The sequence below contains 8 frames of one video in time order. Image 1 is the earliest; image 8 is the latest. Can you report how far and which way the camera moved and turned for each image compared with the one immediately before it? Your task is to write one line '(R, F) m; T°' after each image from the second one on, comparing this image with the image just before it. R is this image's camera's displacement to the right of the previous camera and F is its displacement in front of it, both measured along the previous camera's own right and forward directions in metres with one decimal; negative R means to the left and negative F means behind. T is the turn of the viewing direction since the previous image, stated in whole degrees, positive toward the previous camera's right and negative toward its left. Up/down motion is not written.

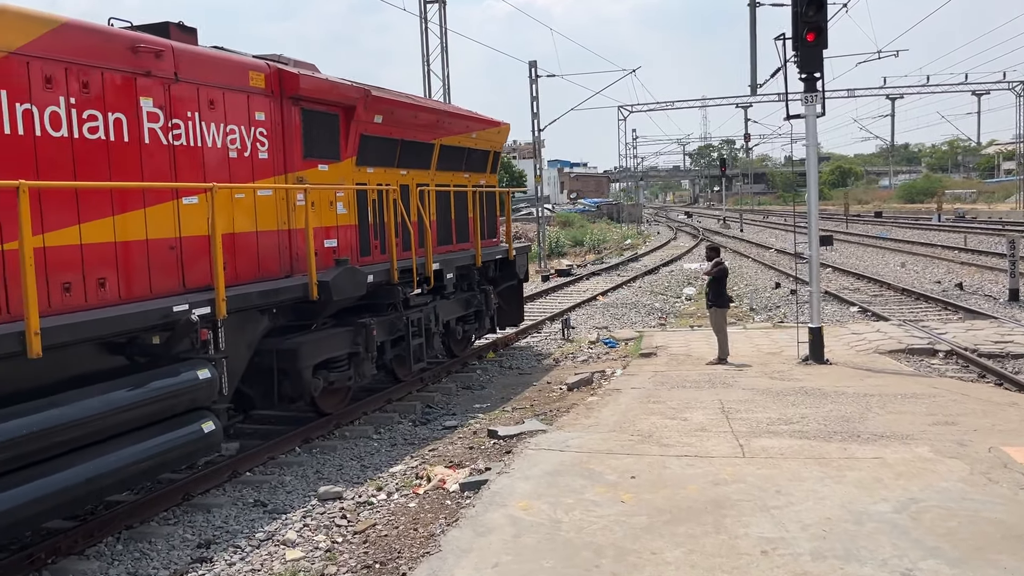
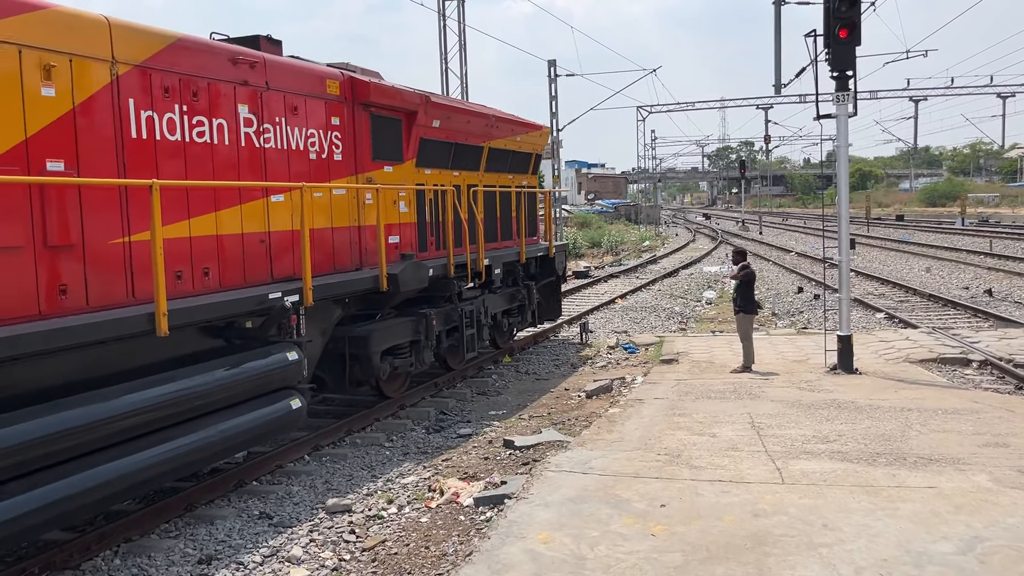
(0.0, +0.3) m; -1°
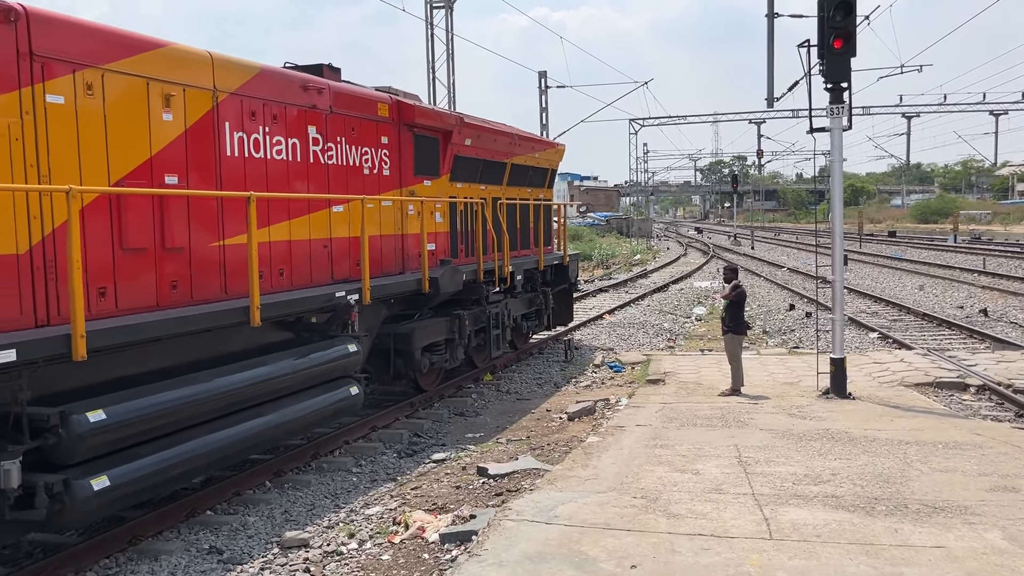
(+0.1, +0.4) m; 0°
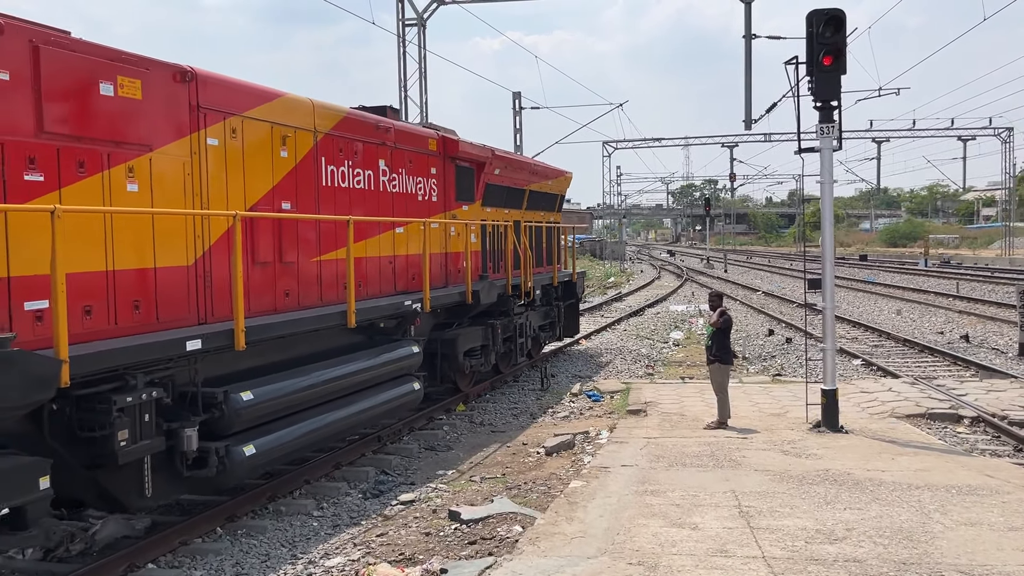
(0.0, +0.5) m; +2°
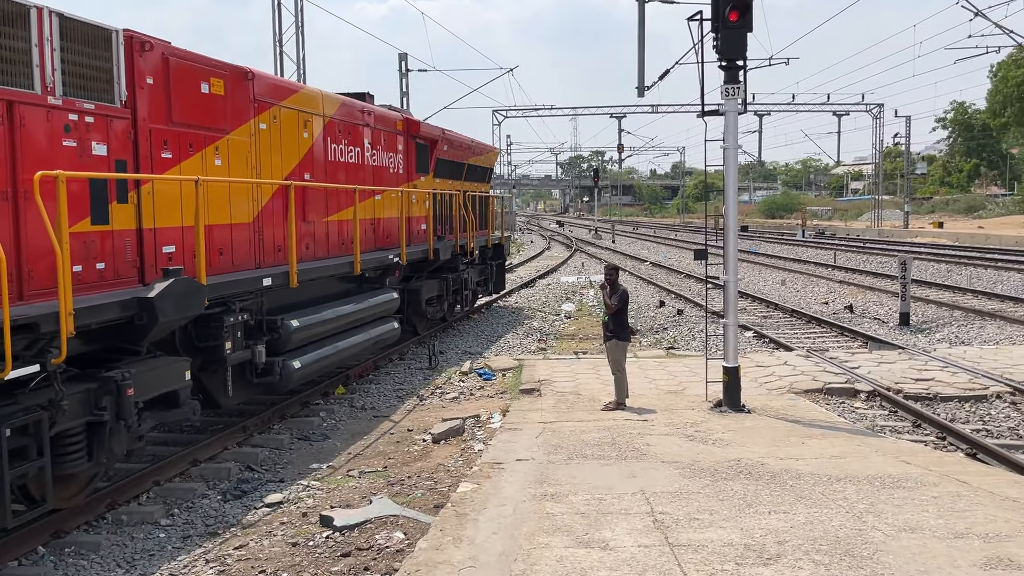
(+0.1, +0.7) m; +7°
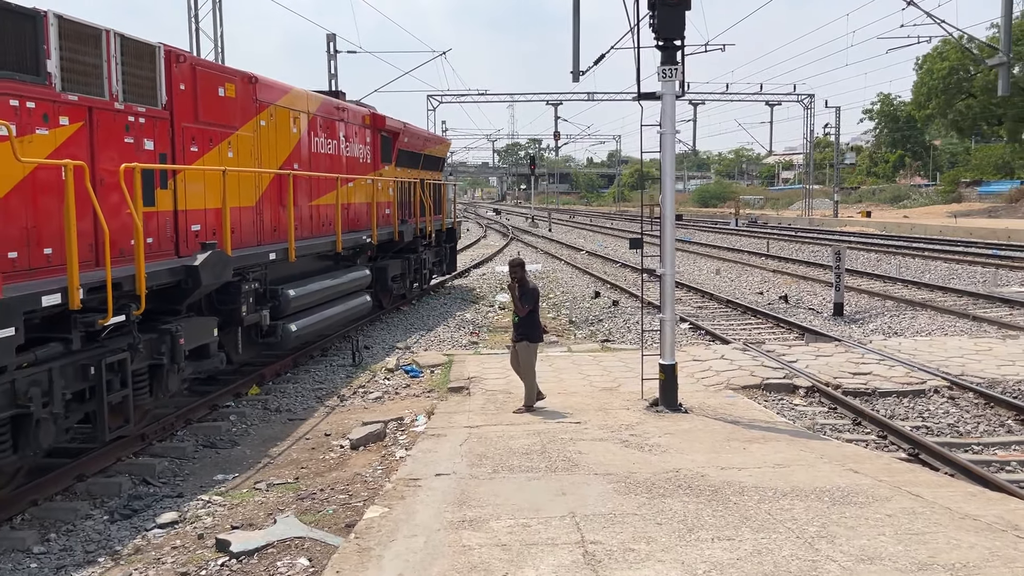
(+0.1, +0.5) m; +4°
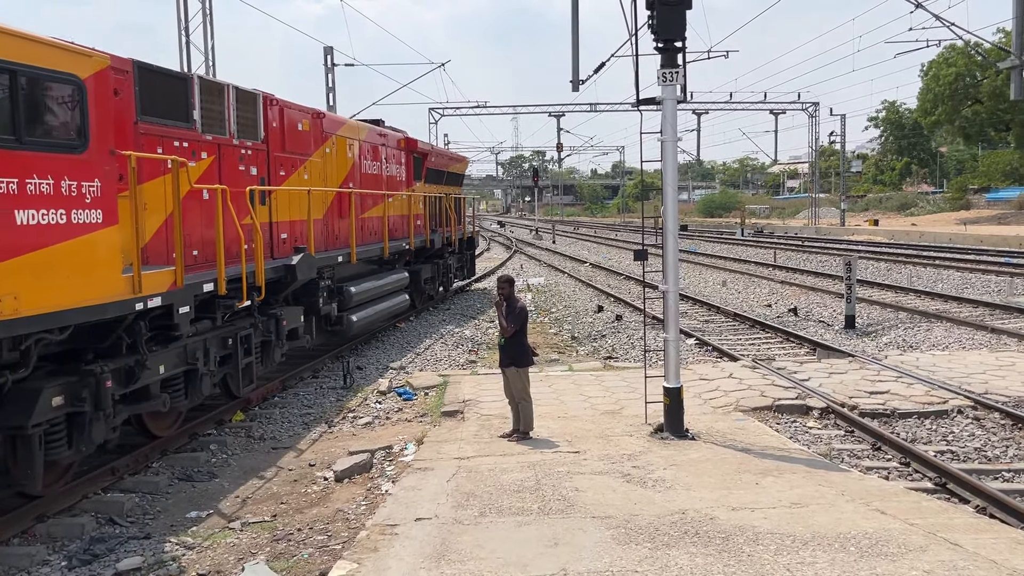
(+0.1, +0.4) m; 0°
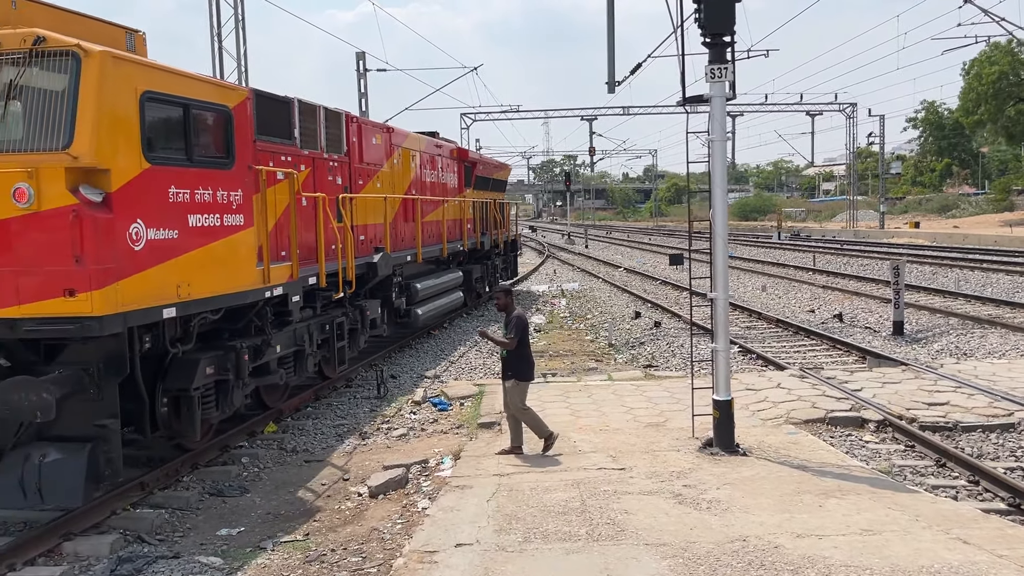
(-0.1, +0.3) m; -2°
